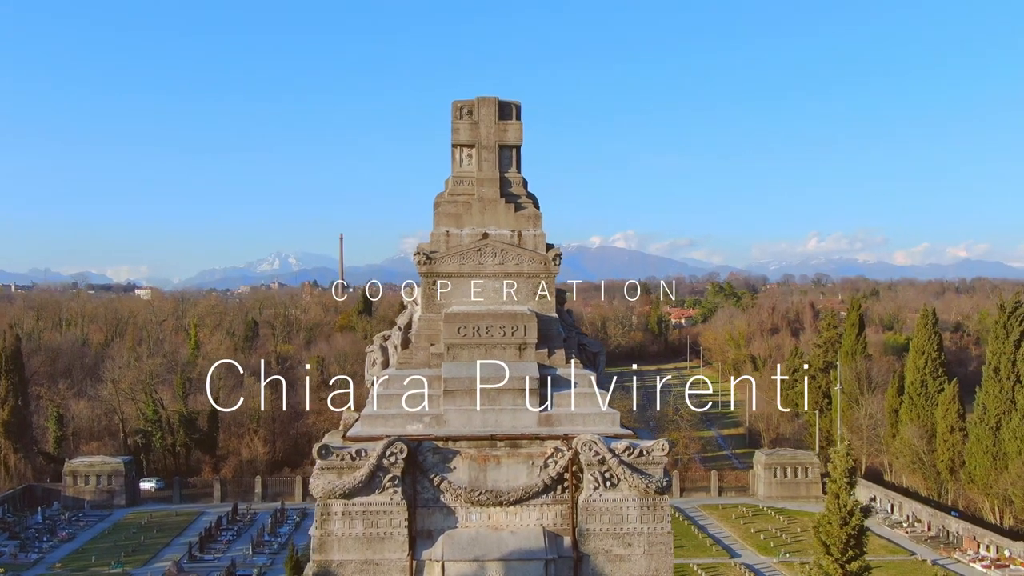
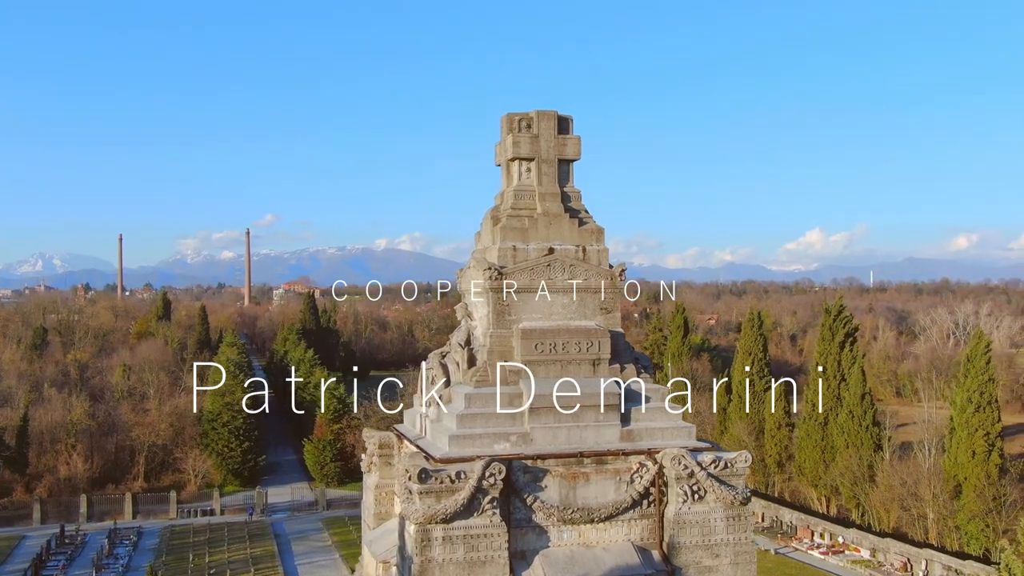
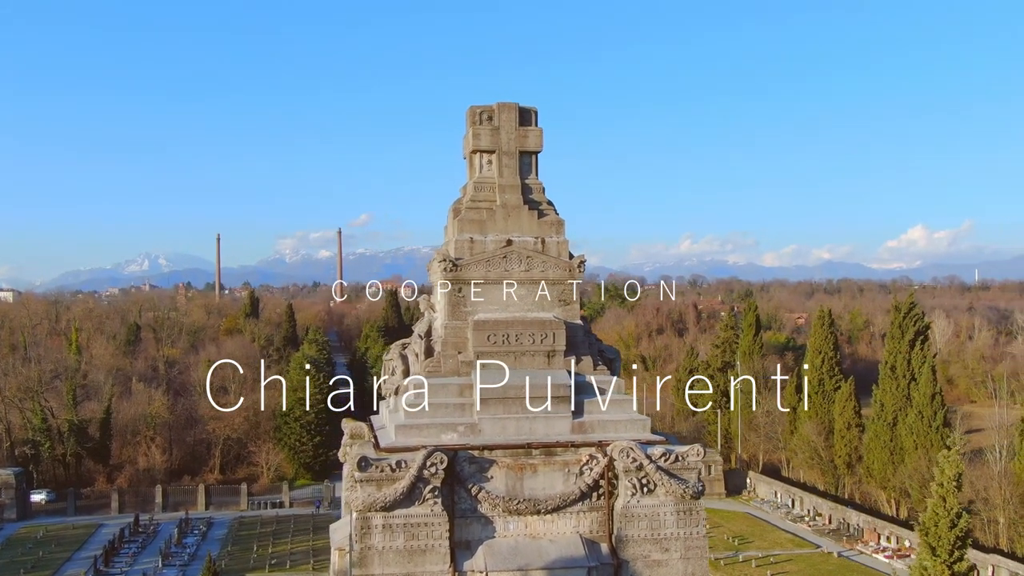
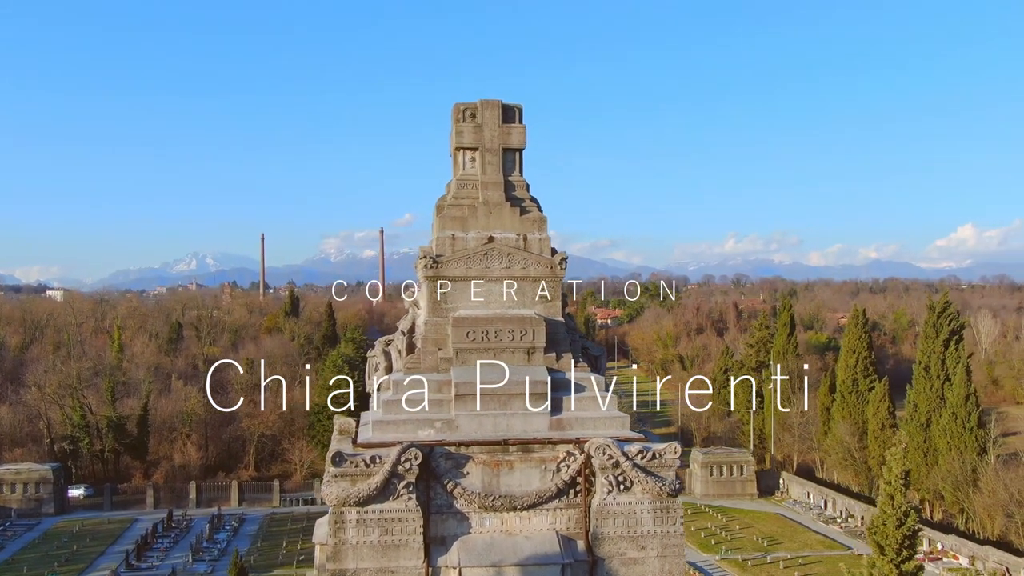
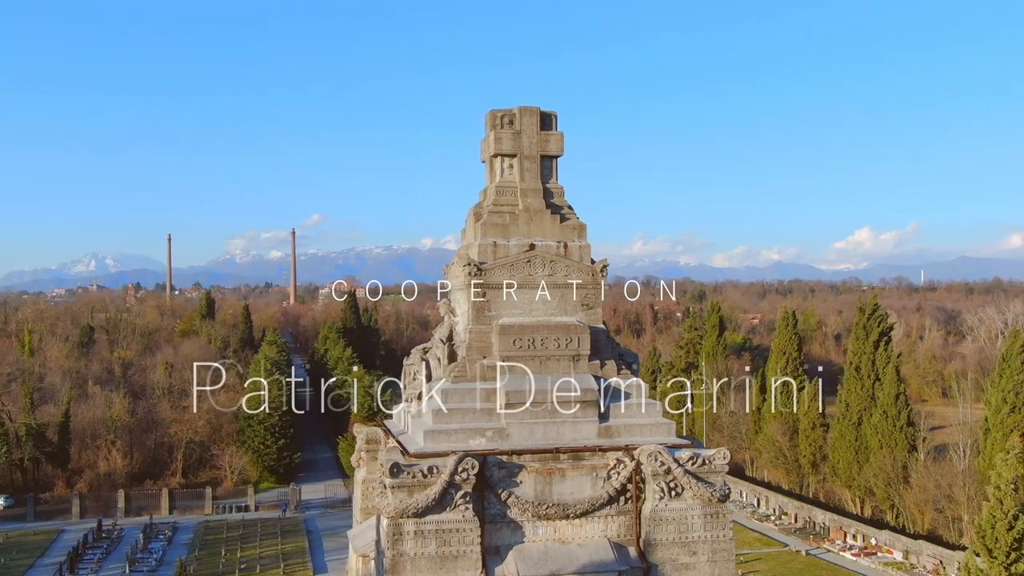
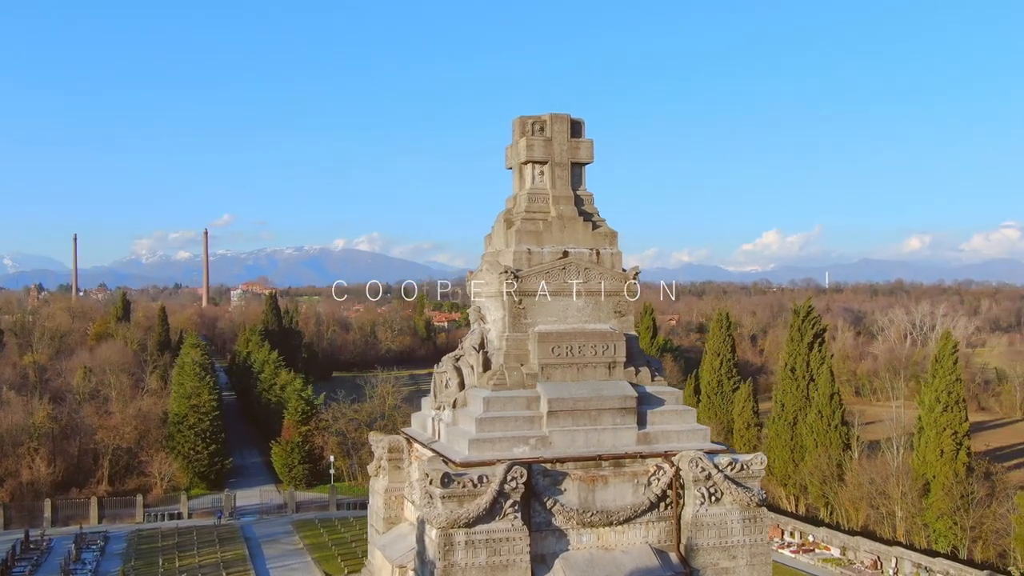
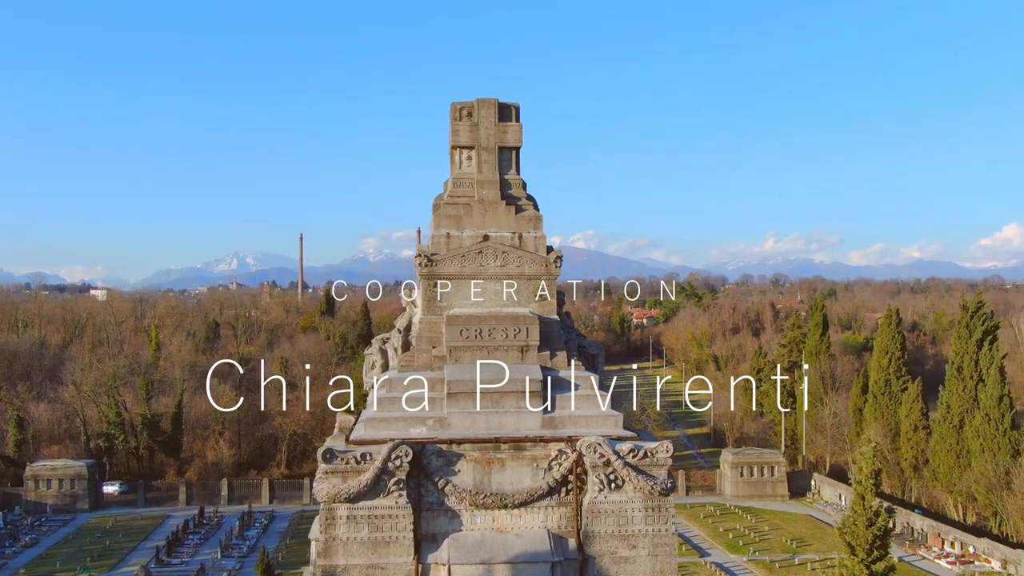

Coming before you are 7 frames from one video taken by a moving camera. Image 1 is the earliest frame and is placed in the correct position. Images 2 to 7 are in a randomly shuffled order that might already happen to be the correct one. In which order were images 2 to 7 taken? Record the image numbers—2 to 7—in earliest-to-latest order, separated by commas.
7, 4, 3, 5, 2, 6
